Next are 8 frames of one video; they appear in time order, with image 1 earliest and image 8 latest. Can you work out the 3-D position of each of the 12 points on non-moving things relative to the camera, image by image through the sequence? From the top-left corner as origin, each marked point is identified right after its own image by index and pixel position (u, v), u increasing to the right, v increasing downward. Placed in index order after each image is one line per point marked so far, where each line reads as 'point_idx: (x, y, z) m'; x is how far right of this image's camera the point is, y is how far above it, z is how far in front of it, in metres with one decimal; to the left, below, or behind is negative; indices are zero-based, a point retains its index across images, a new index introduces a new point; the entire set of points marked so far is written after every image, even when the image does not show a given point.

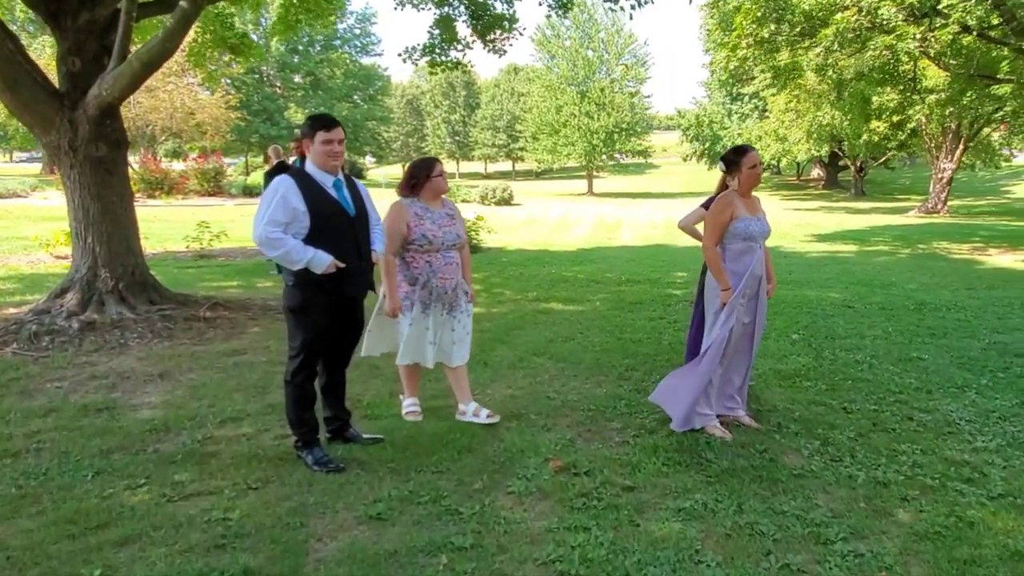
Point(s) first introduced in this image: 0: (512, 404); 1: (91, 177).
0: (0.0, -0.8, +5.0) m
1: (-4.0, +1.1, +7.1) m
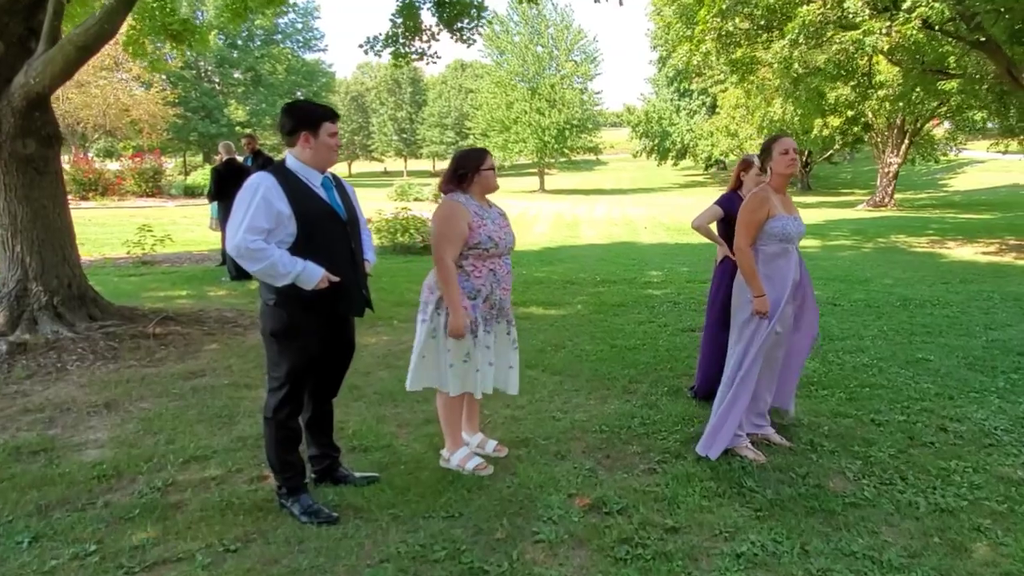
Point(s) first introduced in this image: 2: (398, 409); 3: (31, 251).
0: (0.0, -0.9, +4.5) m
1: (-4.2, +0.9, +6.3) m
2: (-0.8, -0.8, +4.8) m
3: (-4.2, +0.3, +6.4) m
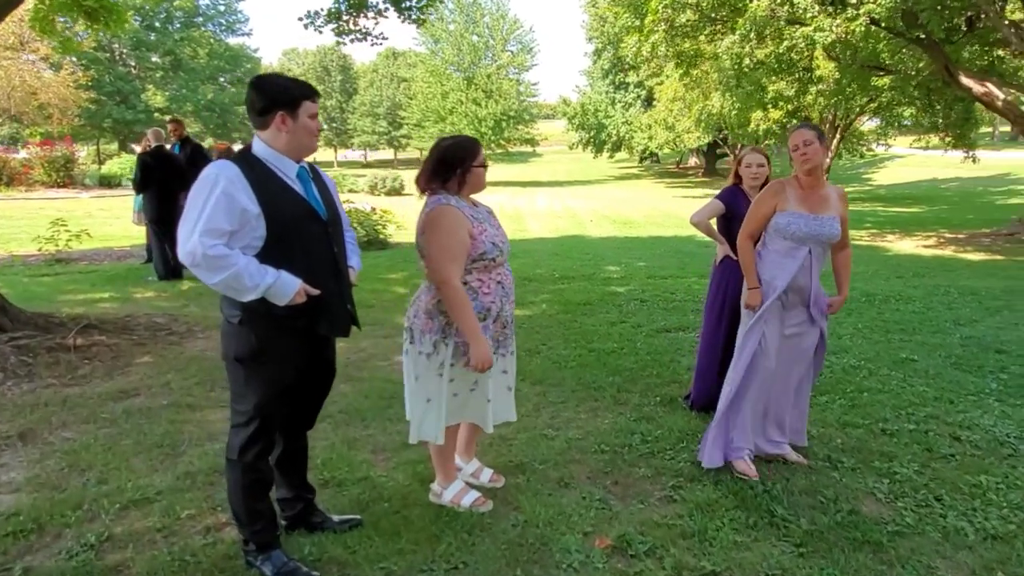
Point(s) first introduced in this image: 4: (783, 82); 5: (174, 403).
0: (0.0, -0.9, +4.0) m
1: (-4.4, +0.9, +5.4) m
2: (-0.8, -0.8, +4.3) m
3: (-4.4, +0.3, +5.5) m
4: (+7.0, +5.3, +18.7) m
5: (-2.1, -0.7, +4.5) m
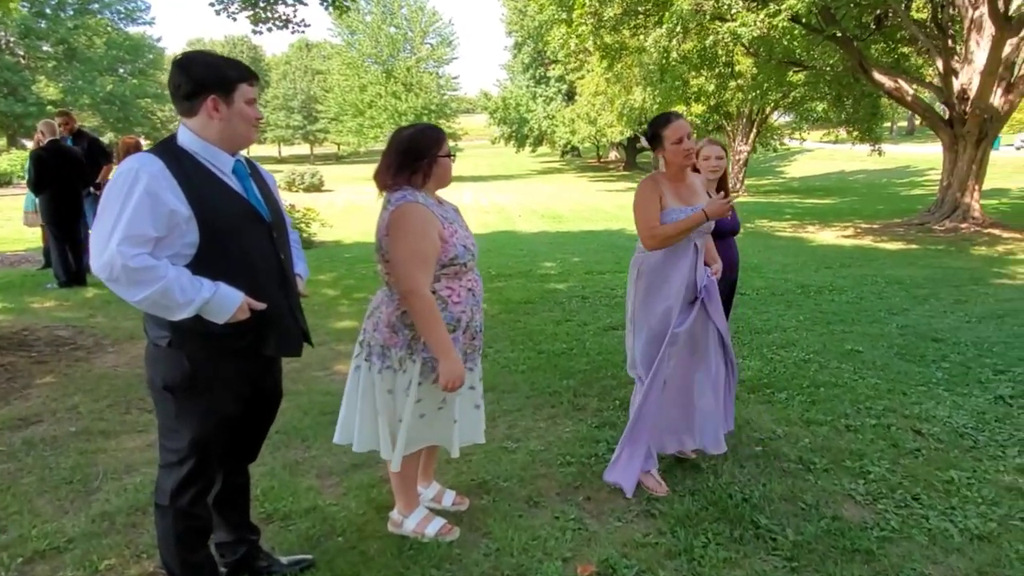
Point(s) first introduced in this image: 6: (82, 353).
0: (-0.2, -0.9, +3.7) m
1: (-4.8, +0.8, +4.6) m
2: (-1.1, -0.9, +3.9) m
3: (-4.8, +0.1, +4.7) m
4: (+5.1, +5.6, +19.0) m
5: (-2.4, -0.8, +4.0) m
6: (-3.3, -0.5, +5.6) m
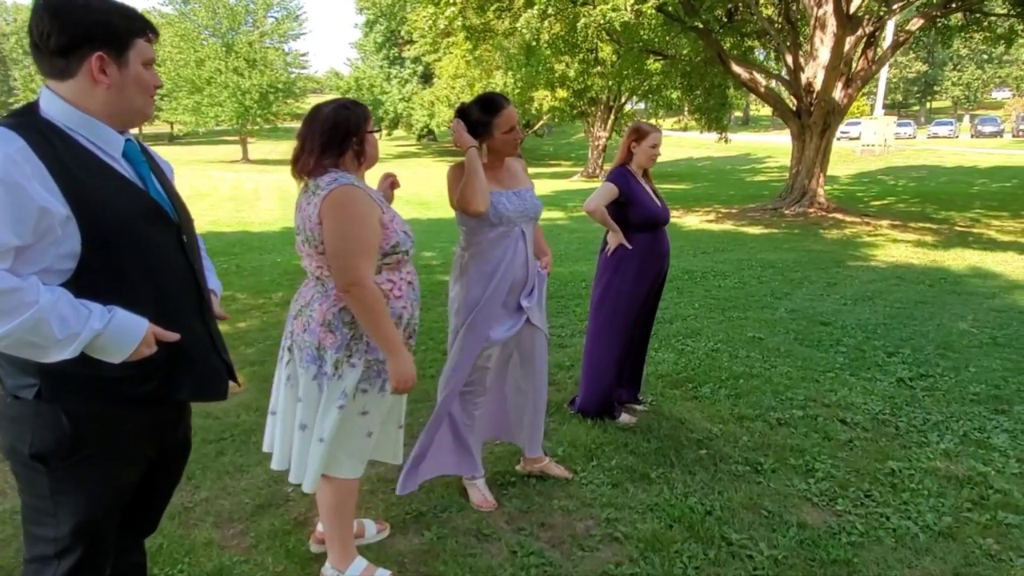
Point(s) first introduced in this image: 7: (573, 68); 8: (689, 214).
0: (-0.5, -0.9, +3.2) m
1: (-5.2, +0.7, +3.1) m
2: (-1.4, -0.9, +3.2) m
3: (-5.2, 0.0, +3.3) m
4: (+1.5, +6.0, +19.1) m
5: (-2.7, -0.8, +3.1) m
6: (-3.9, -0.6, +4.5) m
7: (+1.6, +5.8, +19.0) m
8: (+3.9, +1.6, +16.0) m
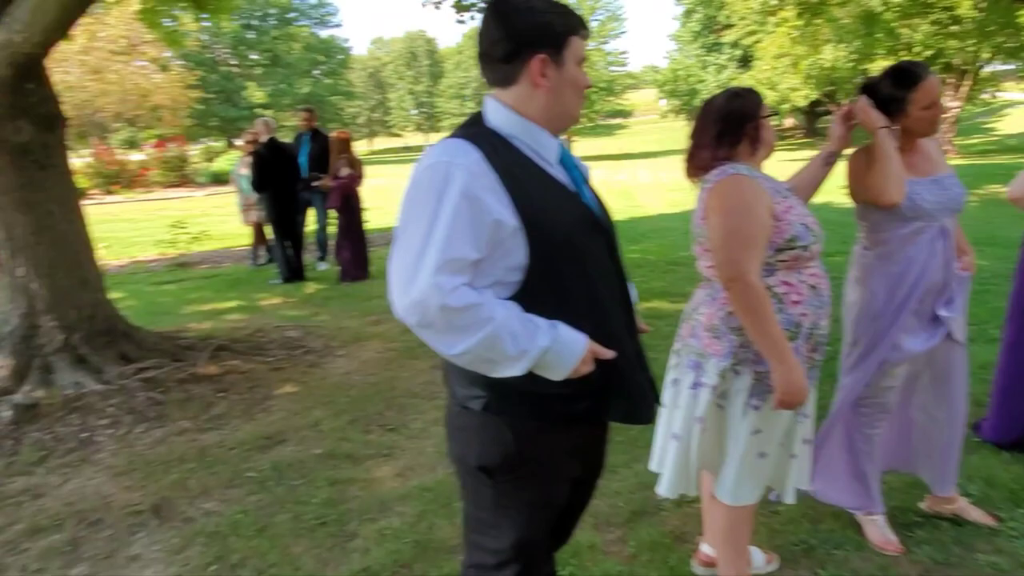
0: (+1.1, -1.0, +2.9) m
1: (-3.2, +0.7, +4.7) m
2: (+0.3, -0.9, +3.3) m
3: (-3.2, +0.1, +4.9) m
4: (+9.3, +6.0, +16.7) m
5: (-0.9, -0.8, +3.7) m
6: (-1.5, -0.5, +5.5) m
7: (+9.4, +5.8, +16.5) m
8: (+10.2, +1.7, +12.9) m
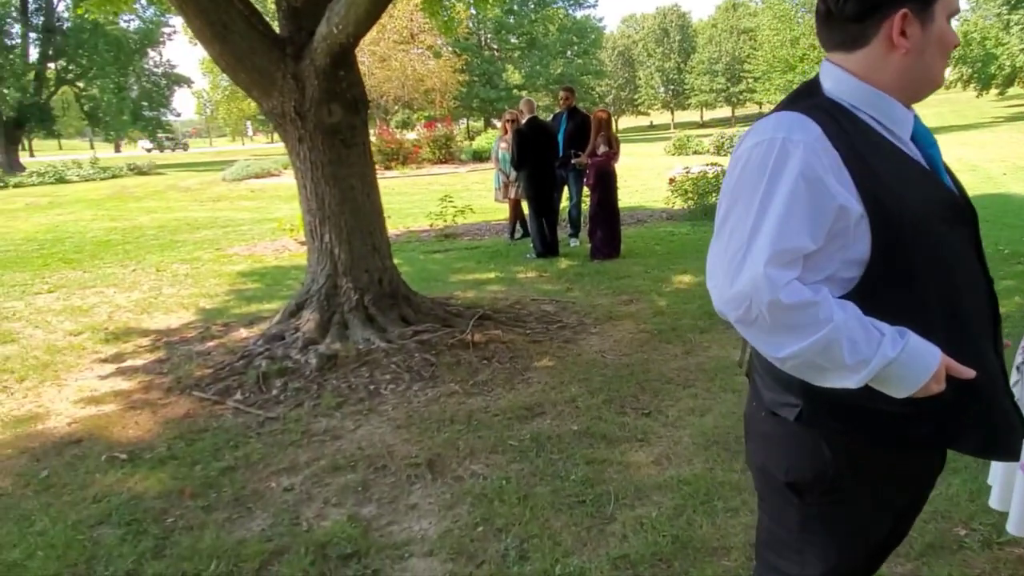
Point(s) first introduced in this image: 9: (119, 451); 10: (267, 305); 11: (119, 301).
0: (+2.1, -1.0, +2.3) m
1: (-1.4, +1.0, +5.3) m
2: (+1.4, -0.9, +2.9) m
3: (-1.3, +0.3, +5.5) m
4: (+14.6, +5.7, +12.4) m
5: (+0.4, -0.7, +3.7) m
6: (+0.4, -0.4, +5.6) m
7: (+14.6, +5.5, +12.3) m
8: (+14.0, +1.2, +8.8) m
9: (-2.2, -0.9, +4.1) m
10: (-2.4, -0.2, +7.2) m
11: (-4.3, -0.1, +8.0) m
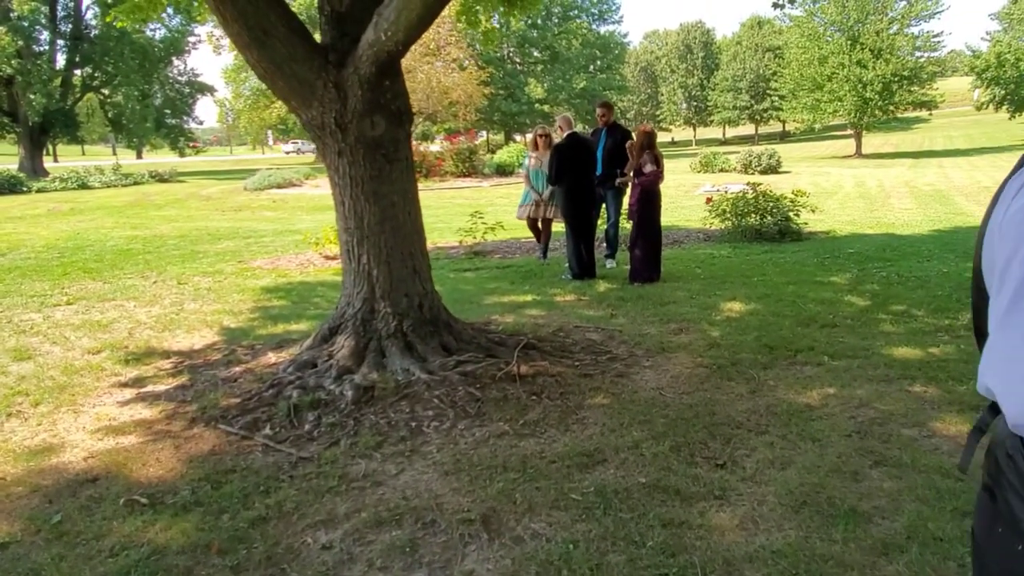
0: (+2.3, -1.2, +1.9) m
1: (-1.0, +0.8, +4.9) m
2: (+1.7, -1.1, +2.4) m
3: (-0.9, +0.2, +5.1) m
4: (+15.2, +5.1, +11.8) m
5: (+0.7, -0.9, +3.3) m
6: (+0.8, -0.6, +5.1) m
7: (+15.2, +4.9, +11.7) m
8: (+14.5, +0.7, +8.1) m
9: (-1.9, -1.1, +3.7) m
10: (-2.0, -0.4, +6.8) m
11: (-3.9, -0.3, +7.6) m
